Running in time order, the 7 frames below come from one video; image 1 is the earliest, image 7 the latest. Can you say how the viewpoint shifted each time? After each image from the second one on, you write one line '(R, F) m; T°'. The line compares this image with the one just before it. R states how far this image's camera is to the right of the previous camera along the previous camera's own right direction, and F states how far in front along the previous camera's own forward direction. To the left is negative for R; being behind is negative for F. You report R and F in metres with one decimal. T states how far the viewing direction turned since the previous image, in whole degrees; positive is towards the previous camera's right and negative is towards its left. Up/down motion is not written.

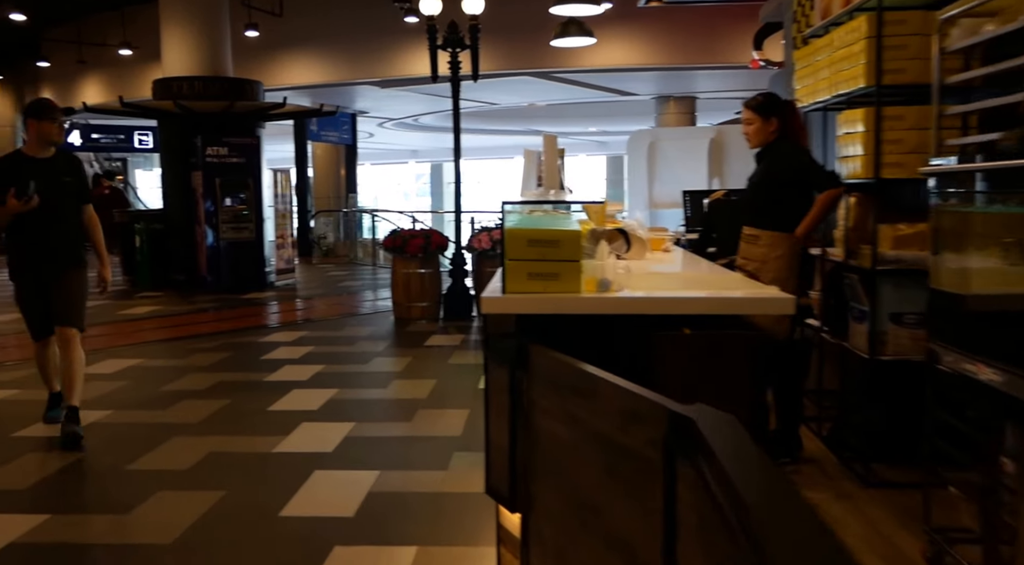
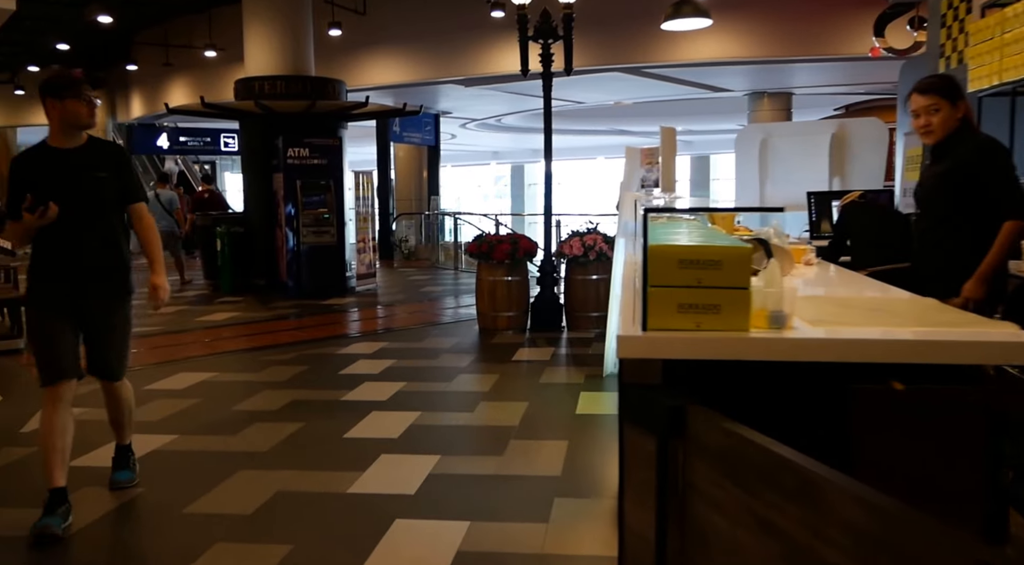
(-0.1, +0.6) m; -5°
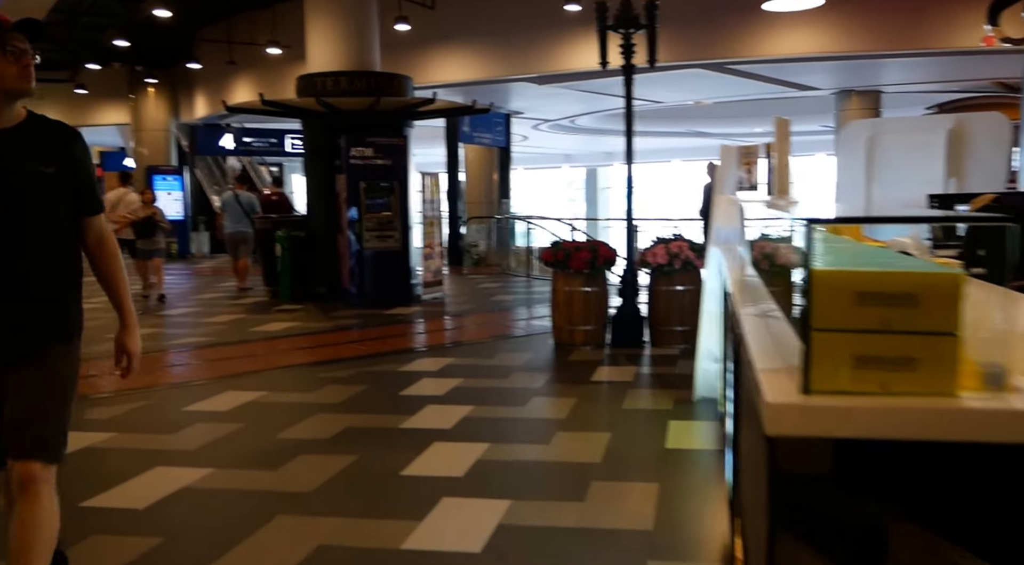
(-0.1, +0.6) m; -5°
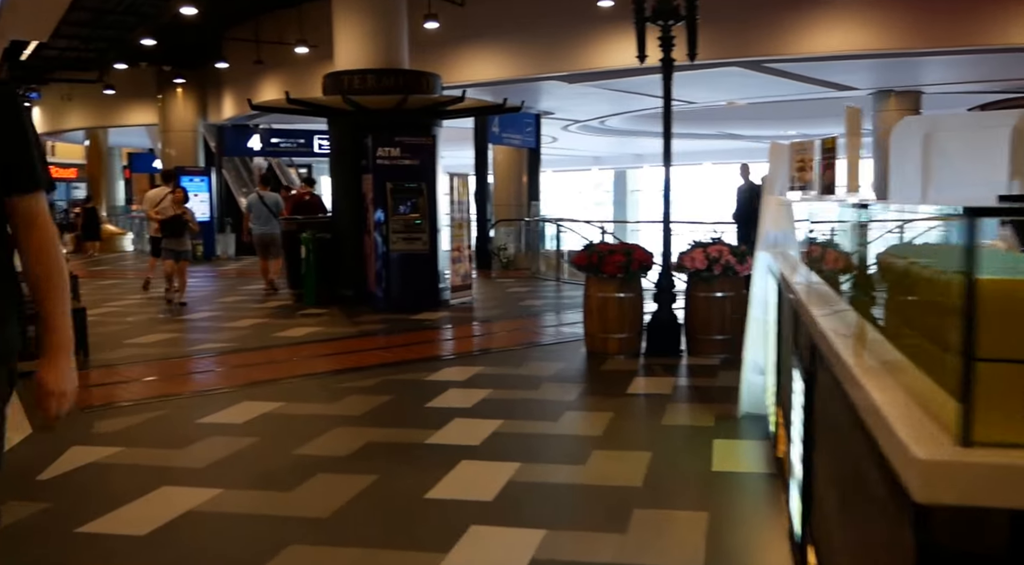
(0.0, +0.3) m; -2°
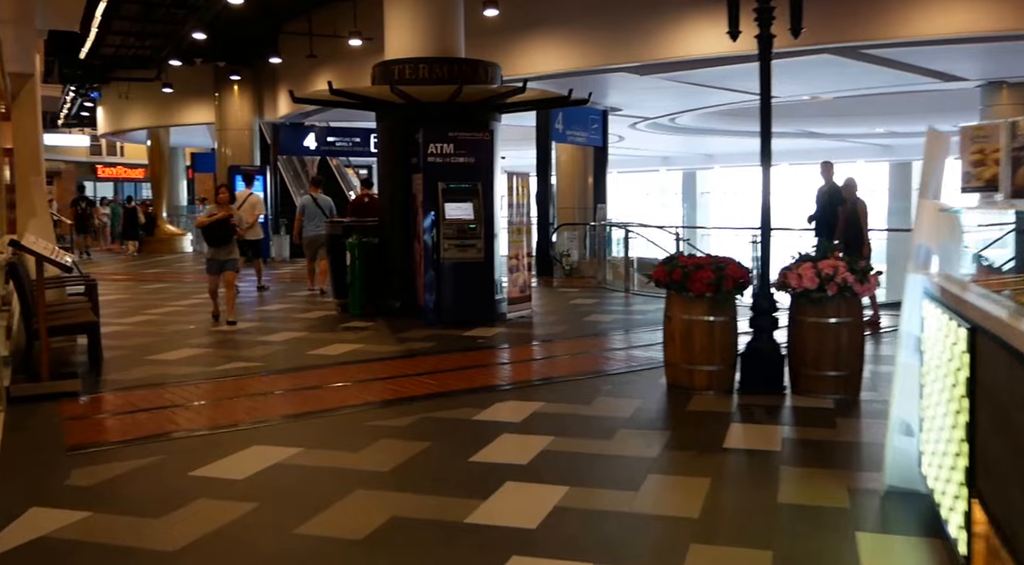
(0.0, +1.0) m; -4°
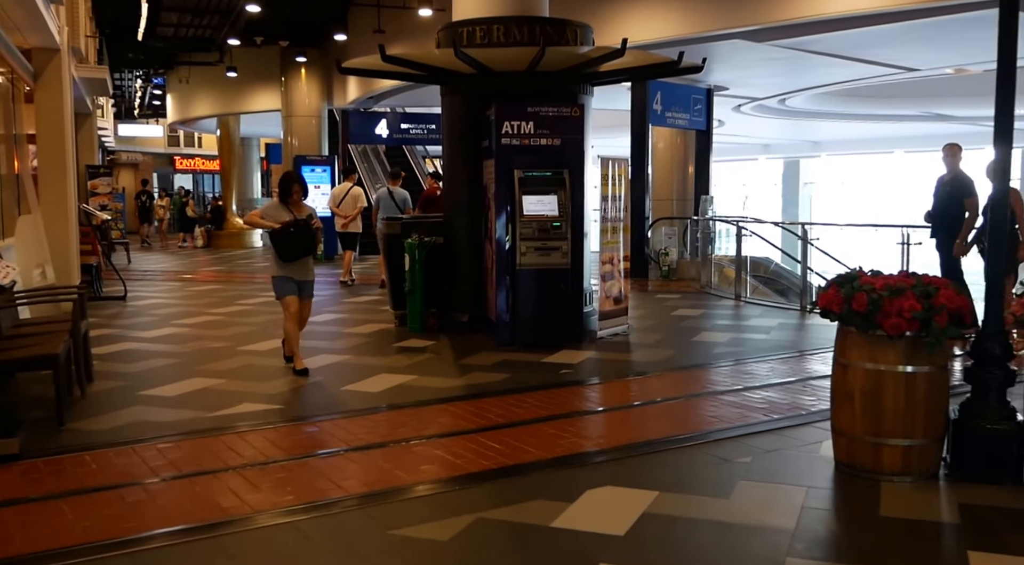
(-0.1, +1.7) m; -6°
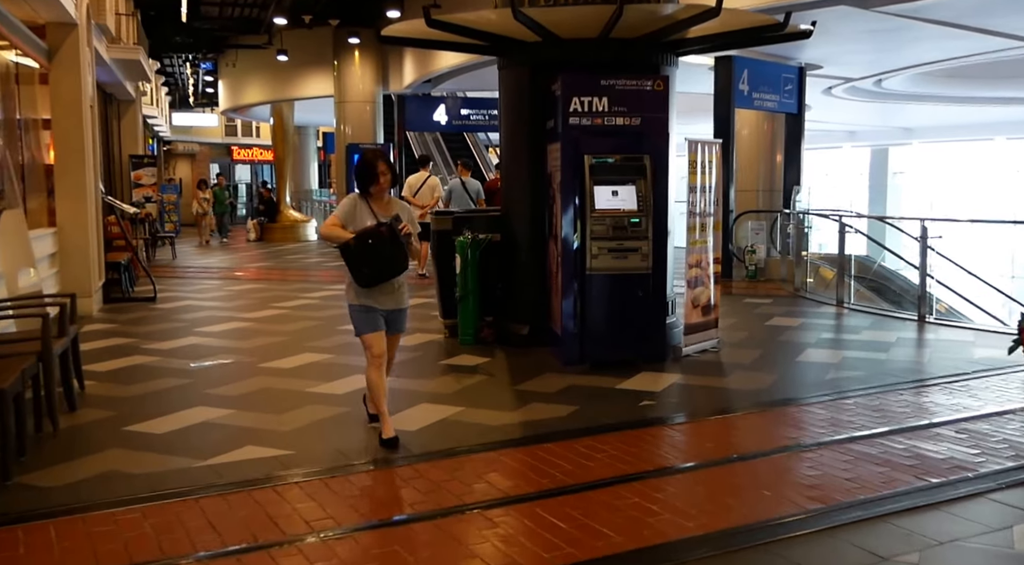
(0.0, +1.1) m; -4°
